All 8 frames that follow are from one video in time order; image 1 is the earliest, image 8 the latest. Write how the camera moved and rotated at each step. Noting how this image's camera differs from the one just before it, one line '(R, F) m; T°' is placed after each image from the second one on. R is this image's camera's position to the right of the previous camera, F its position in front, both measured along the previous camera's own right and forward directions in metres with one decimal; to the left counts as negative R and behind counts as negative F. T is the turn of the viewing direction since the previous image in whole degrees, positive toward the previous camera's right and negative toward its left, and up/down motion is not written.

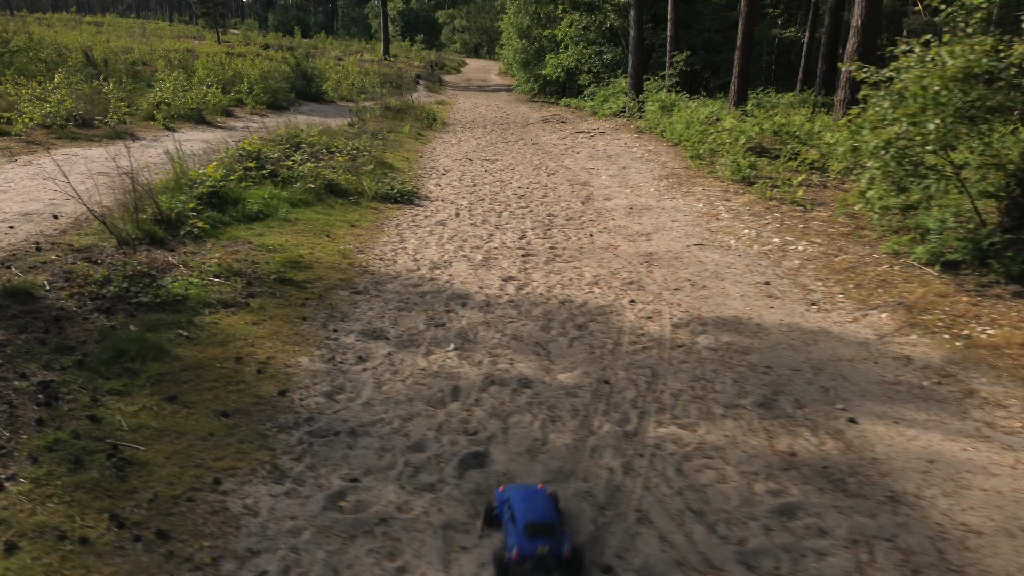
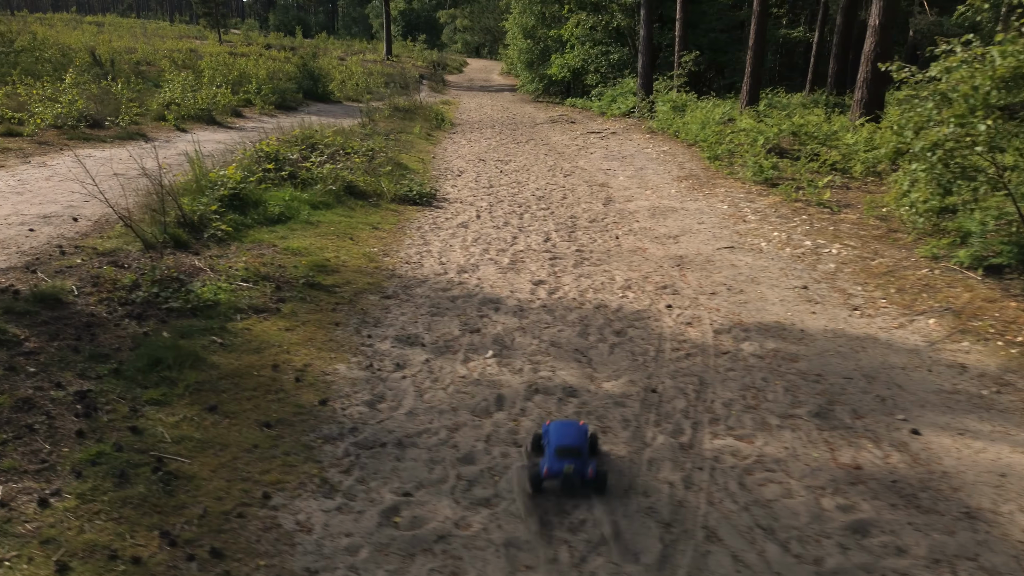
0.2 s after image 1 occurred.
(-0.3, +0.1) m; 0°
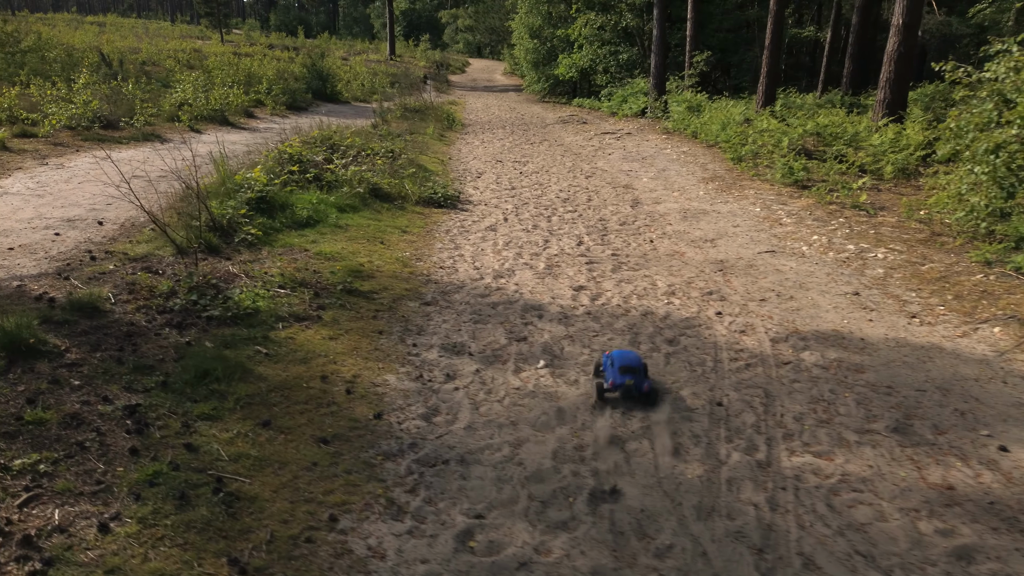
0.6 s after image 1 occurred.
(-0.3, +0.2) m; 0°
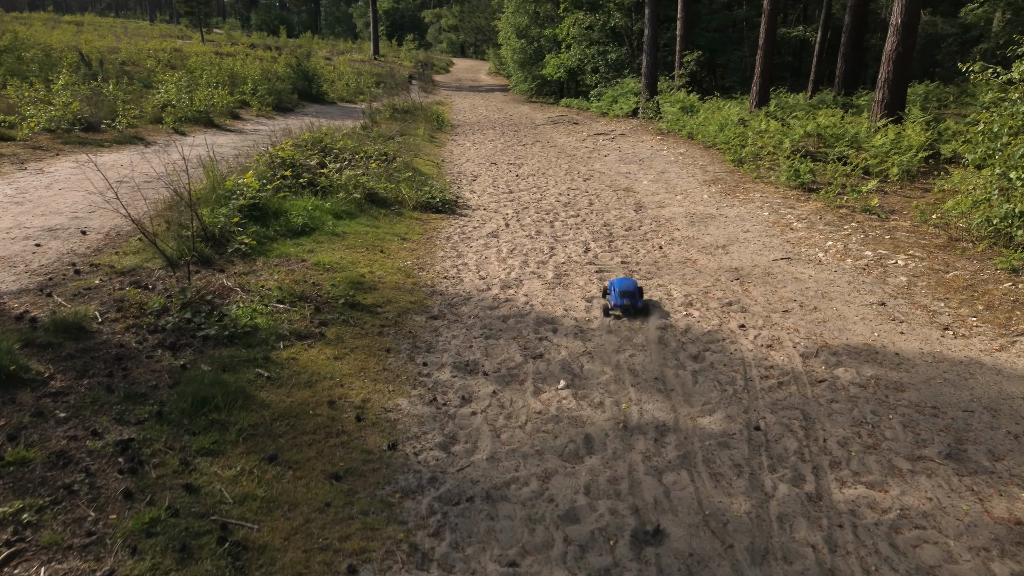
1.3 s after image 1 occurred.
(-0.2, +0.3) m; +1°
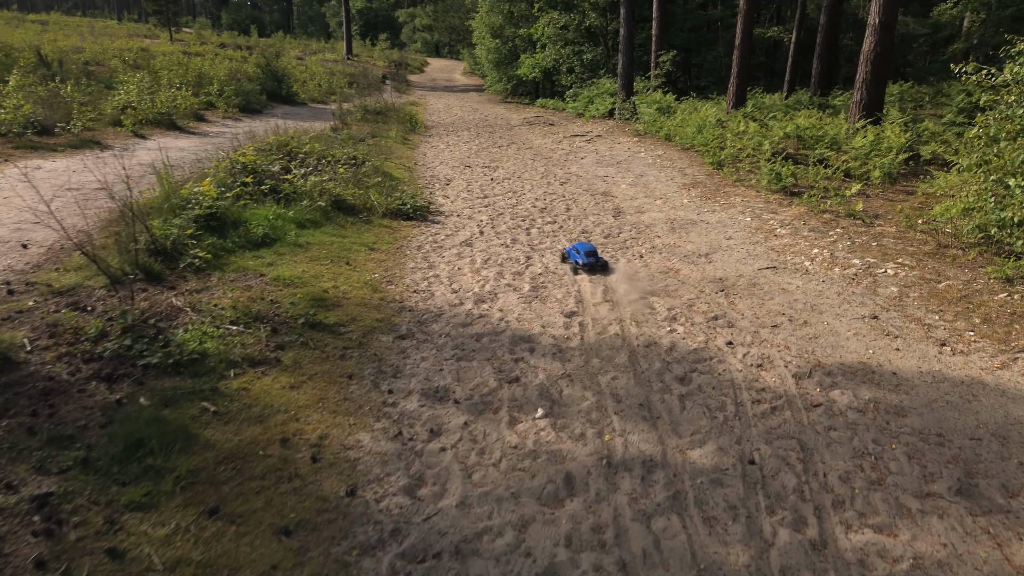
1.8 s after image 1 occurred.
(0.0, +0.3) m; +2°
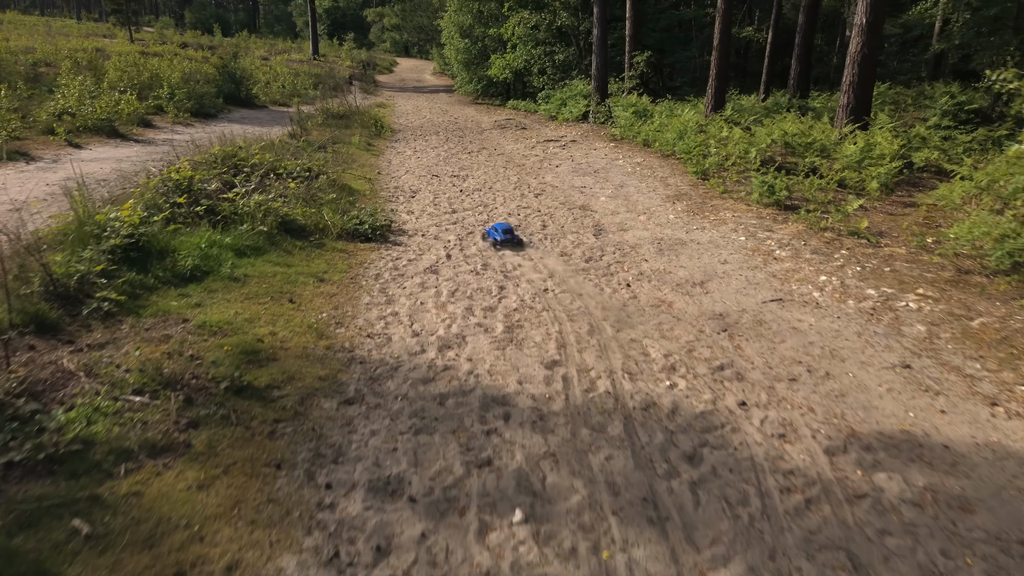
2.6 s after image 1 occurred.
(0.0, +0.8) m; +2°
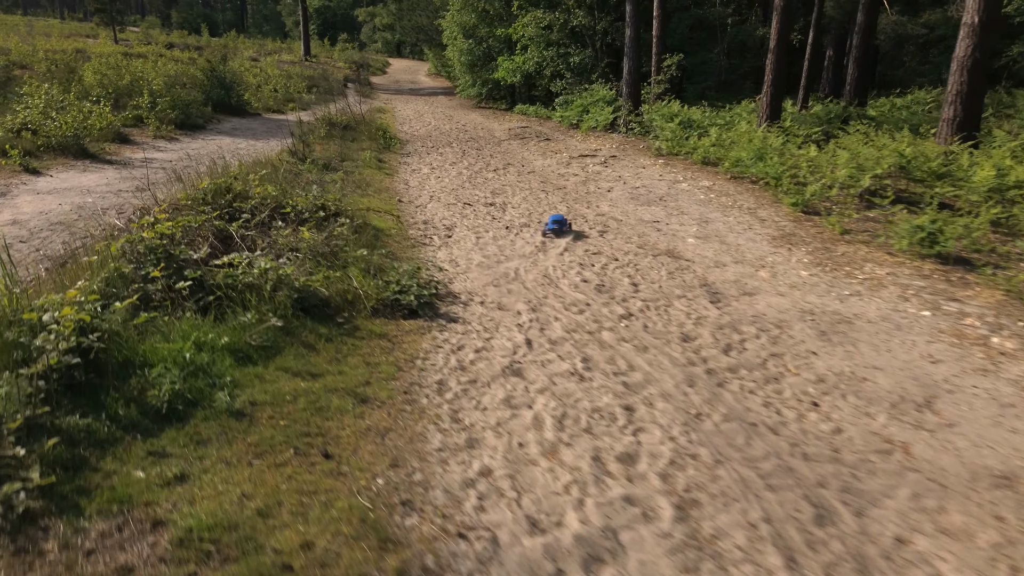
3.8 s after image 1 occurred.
(-0.8, +2.0) m; +1°
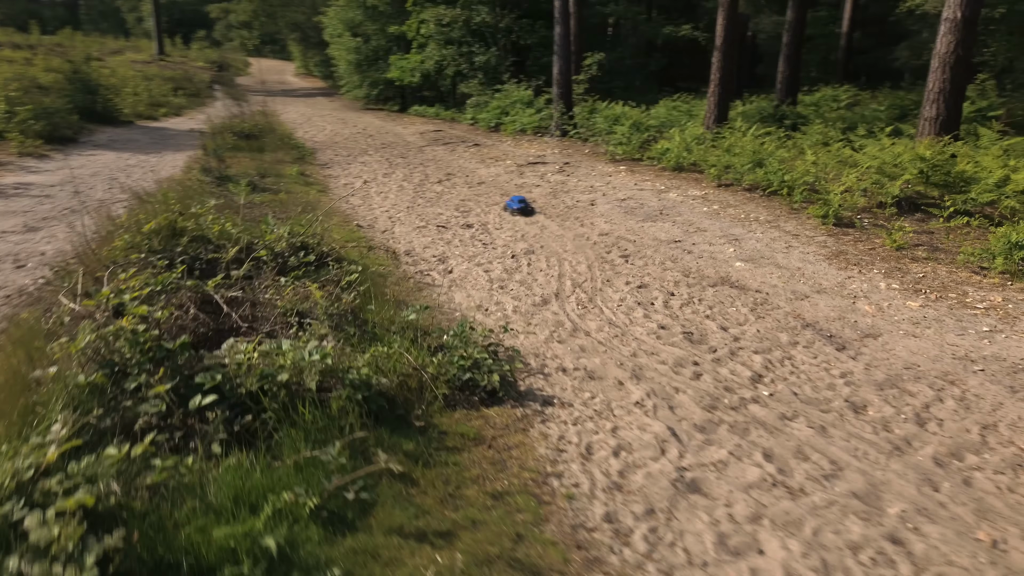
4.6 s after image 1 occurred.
(-1.4, +1.5) m; +10°
